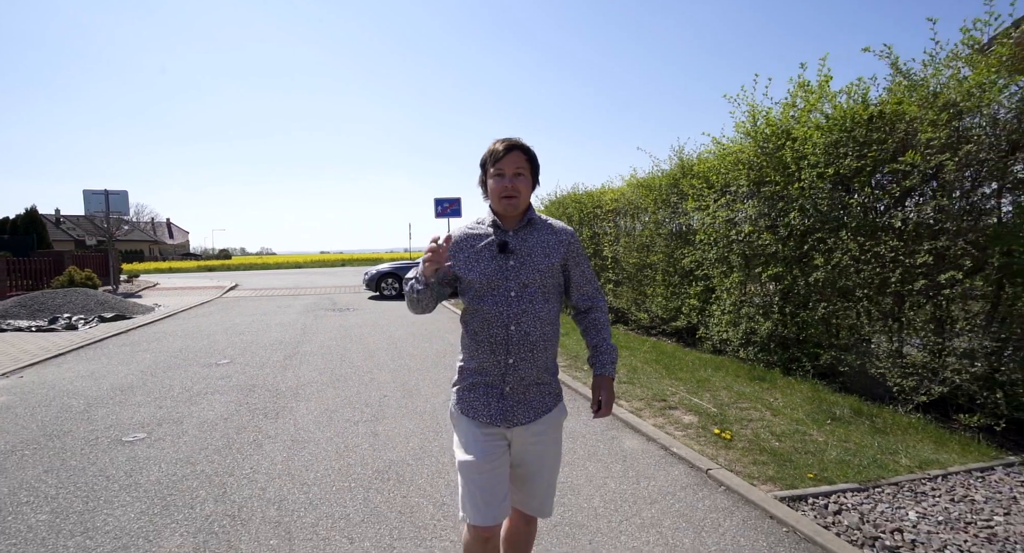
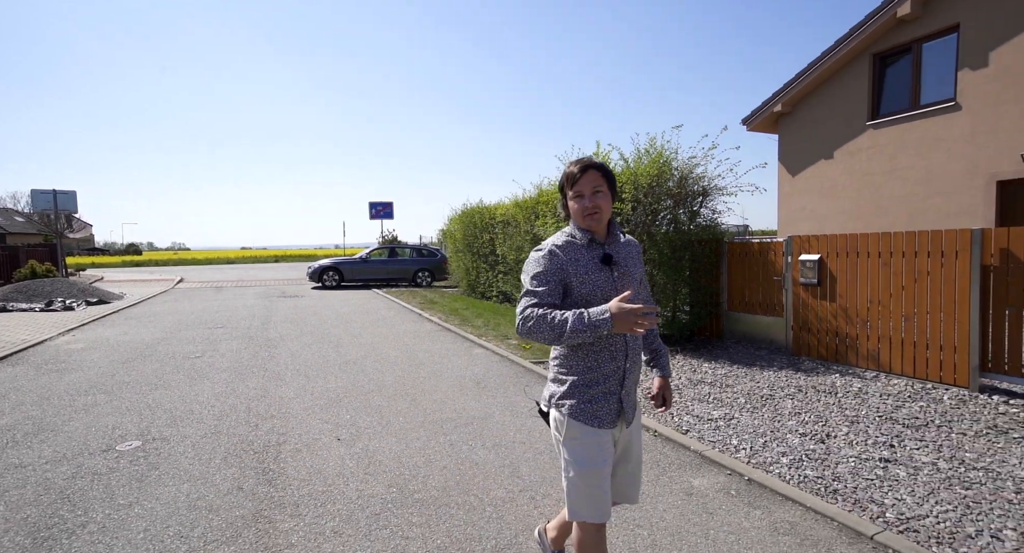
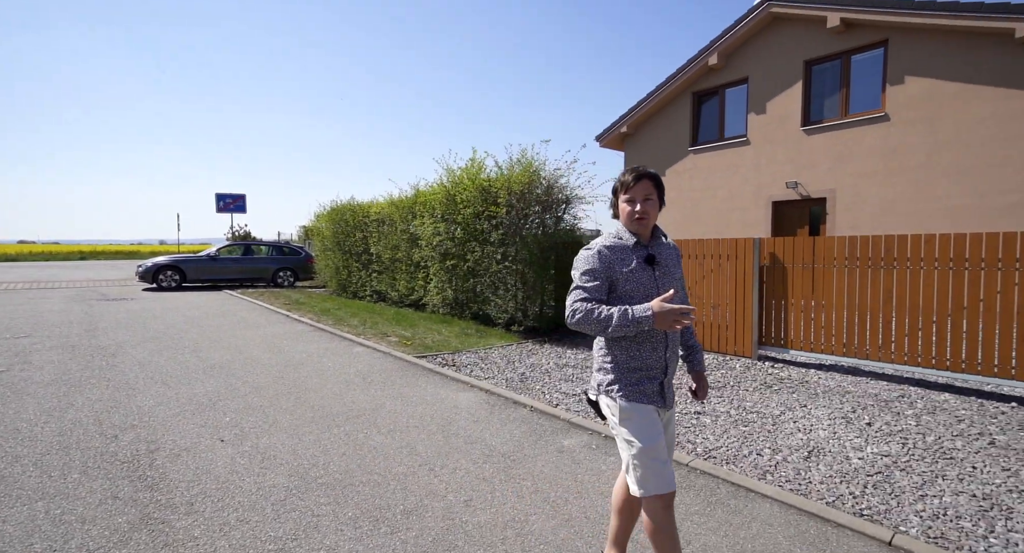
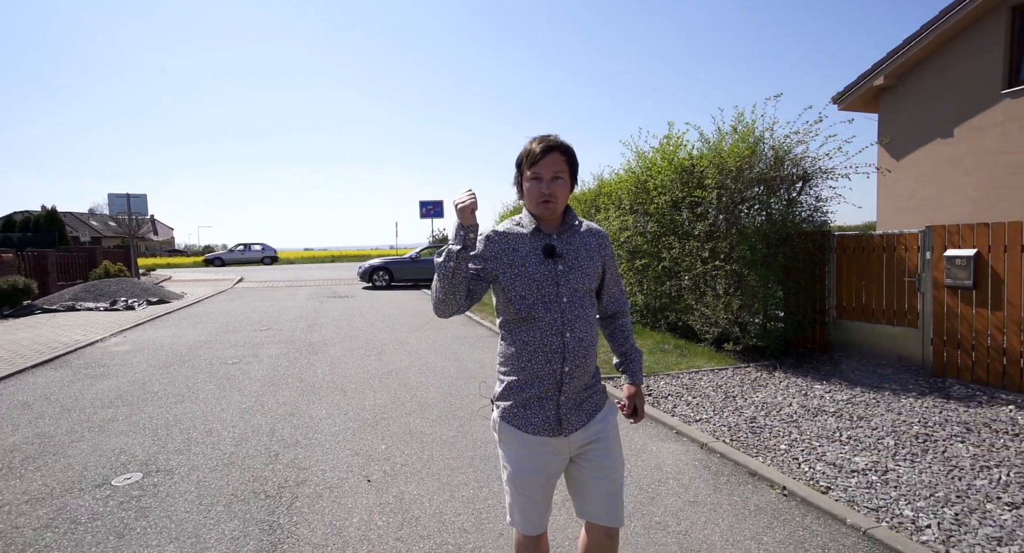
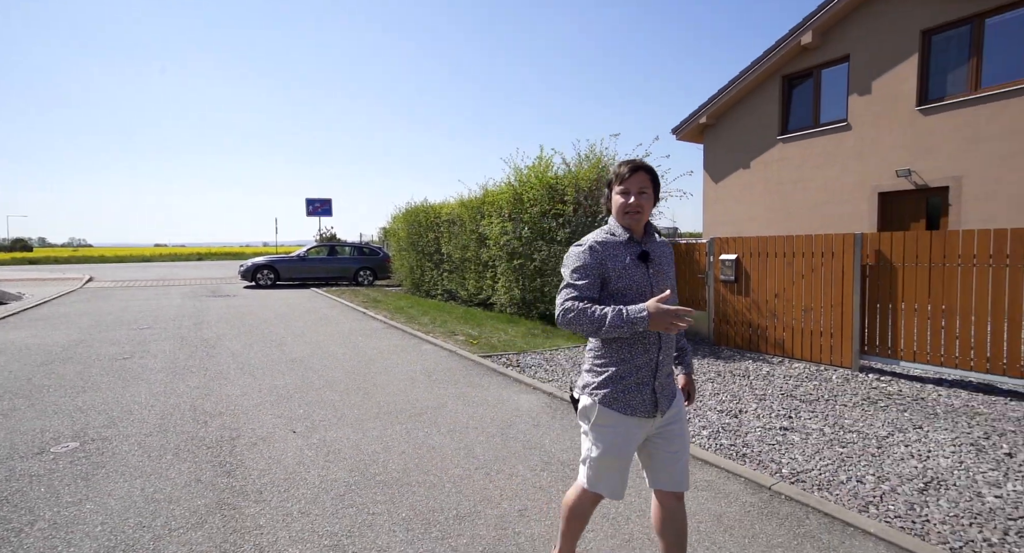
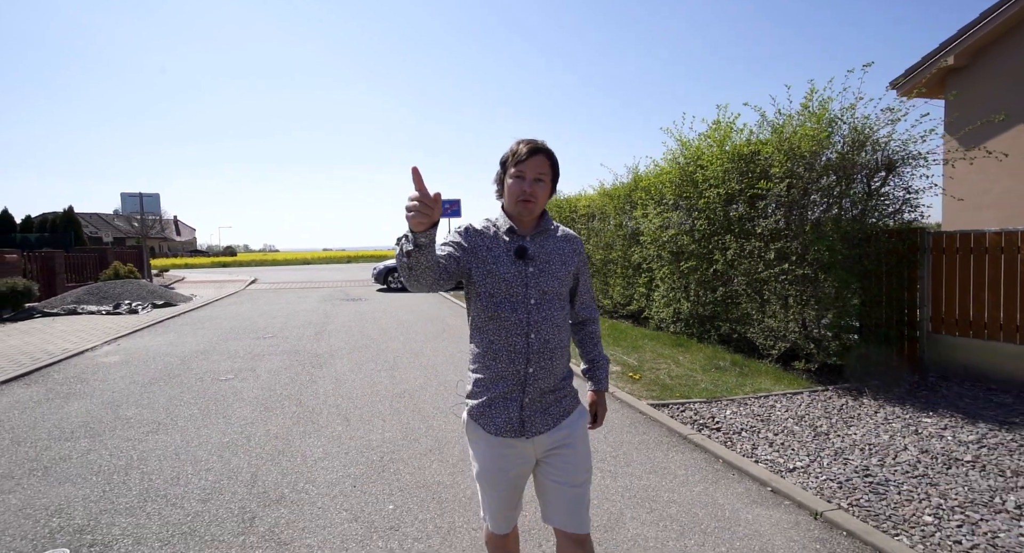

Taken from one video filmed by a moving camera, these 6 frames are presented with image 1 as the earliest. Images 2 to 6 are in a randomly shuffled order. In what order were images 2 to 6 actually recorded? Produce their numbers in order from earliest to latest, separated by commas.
6, 4, 2, 5, 3
